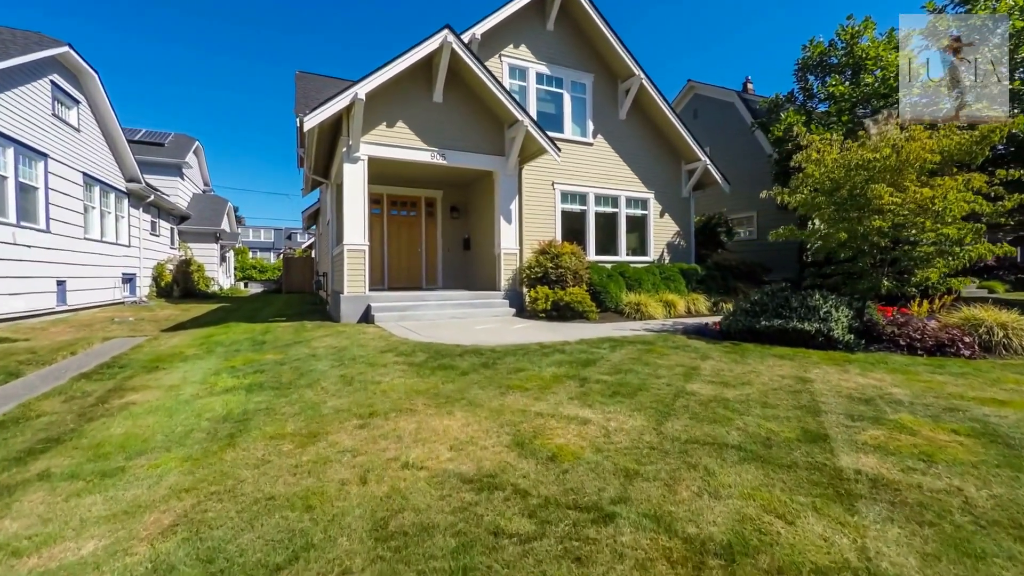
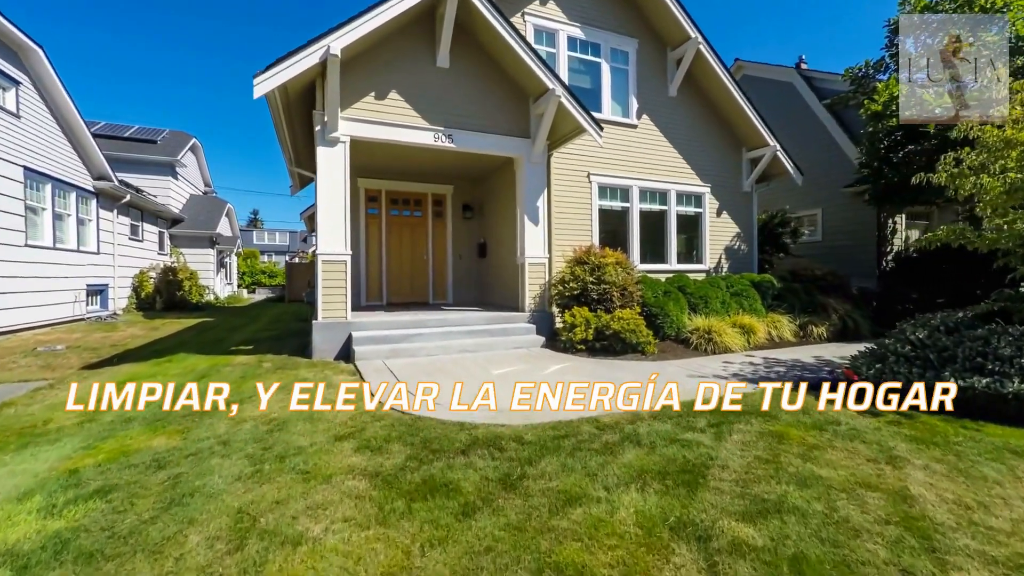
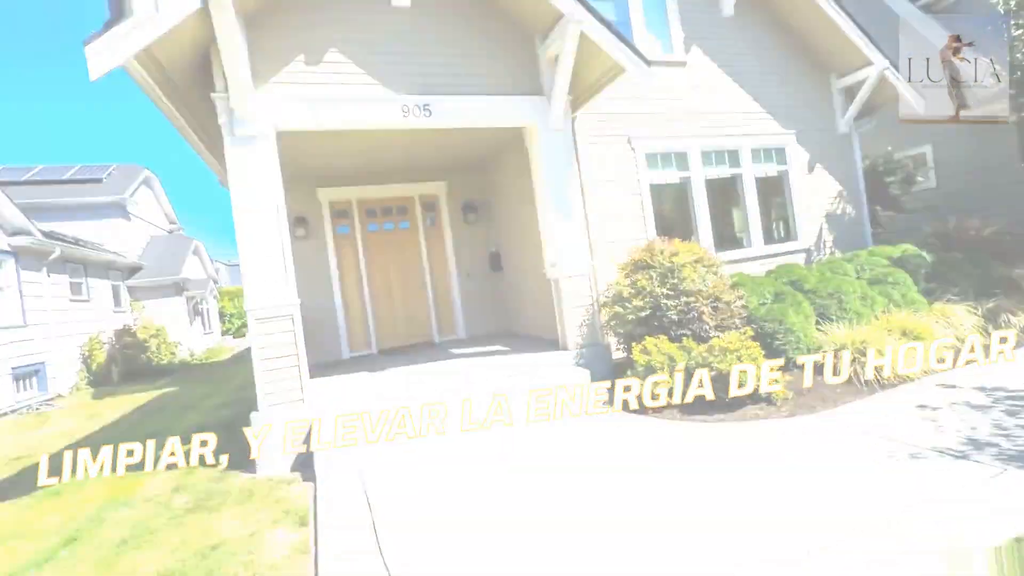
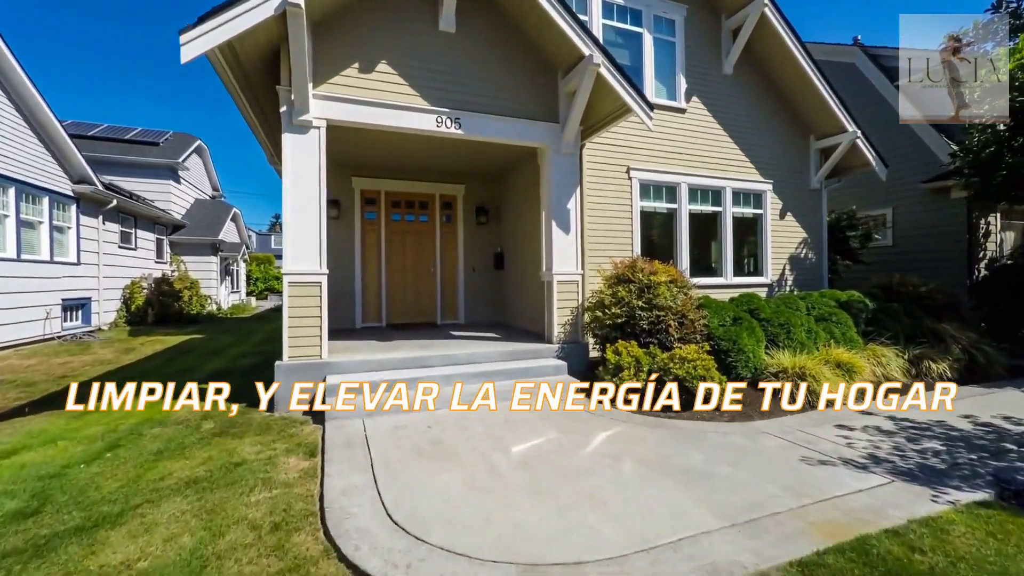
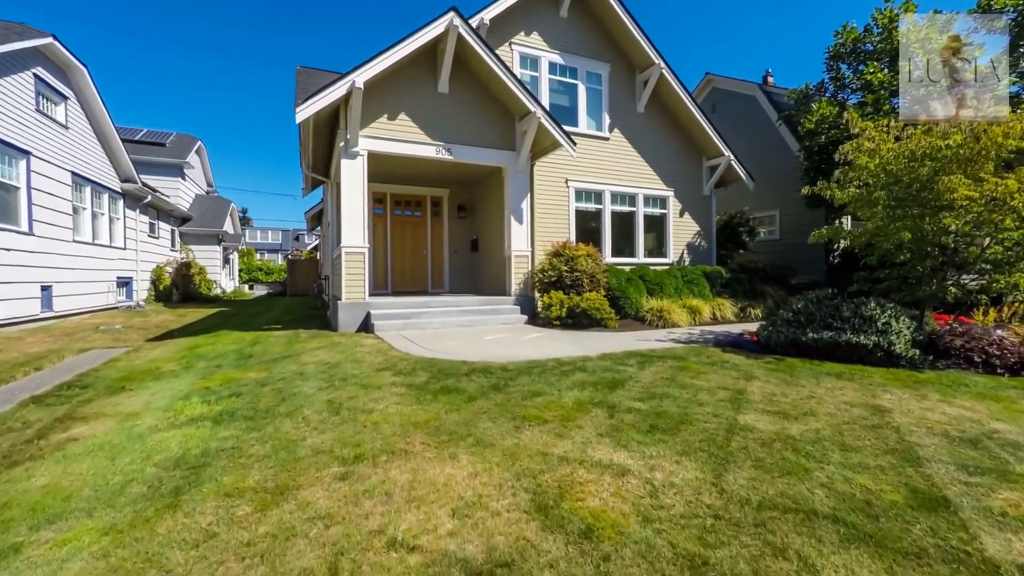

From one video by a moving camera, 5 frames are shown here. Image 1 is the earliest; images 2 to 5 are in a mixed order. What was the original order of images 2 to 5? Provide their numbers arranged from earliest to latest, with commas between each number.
5, 2, 4, 3
